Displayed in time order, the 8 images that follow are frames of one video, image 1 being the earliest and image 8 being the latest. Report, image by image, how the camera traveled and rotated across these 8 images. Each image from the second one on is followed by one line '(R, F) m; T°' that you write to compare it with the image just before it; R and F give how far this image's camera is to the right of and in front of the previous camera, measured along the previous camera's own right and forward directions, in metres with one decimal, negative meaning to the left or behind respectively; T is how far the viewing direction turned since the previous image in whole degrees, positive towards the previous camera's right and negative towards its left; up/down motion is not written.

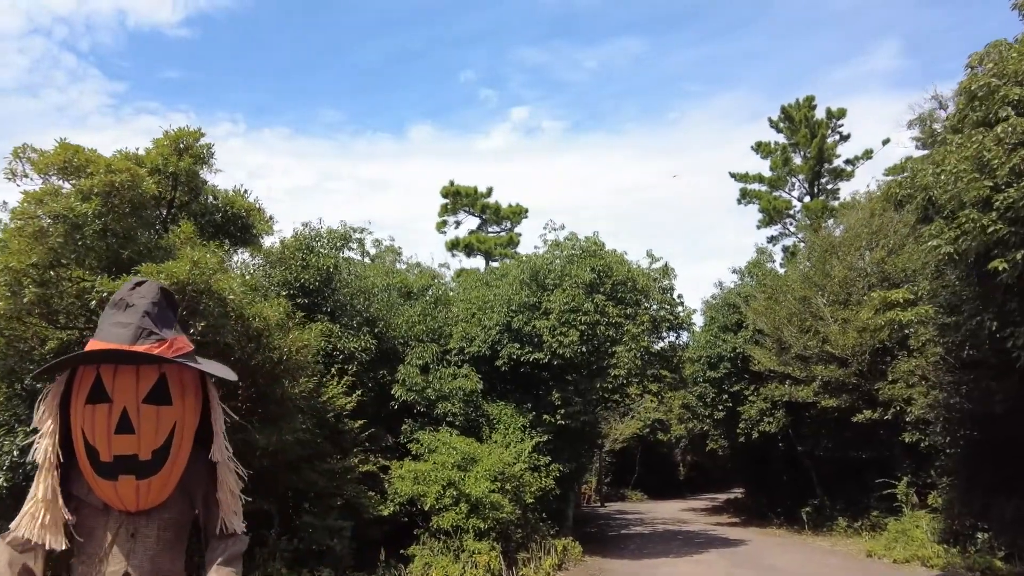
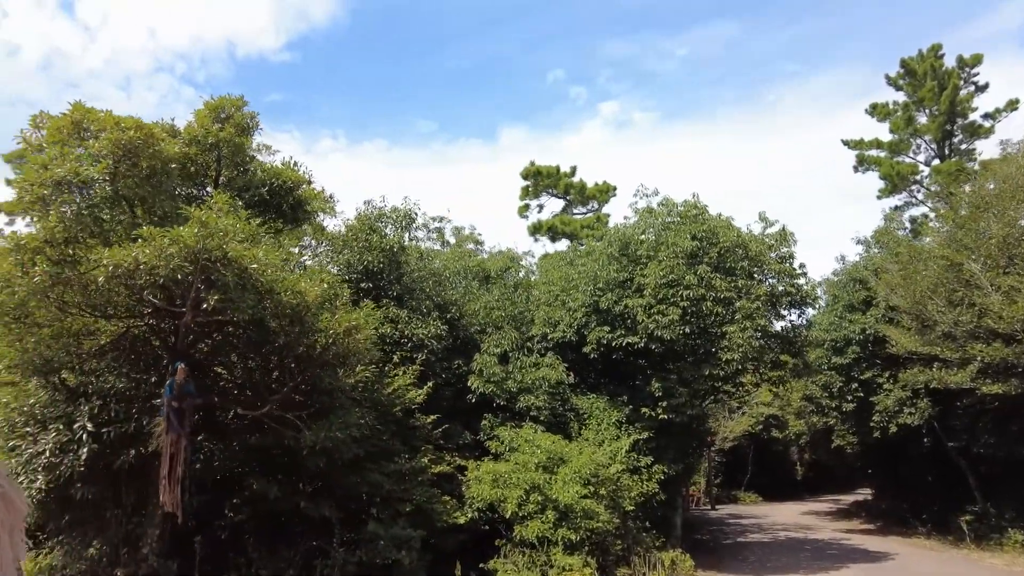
(+0.1, +1.6) m; -8°
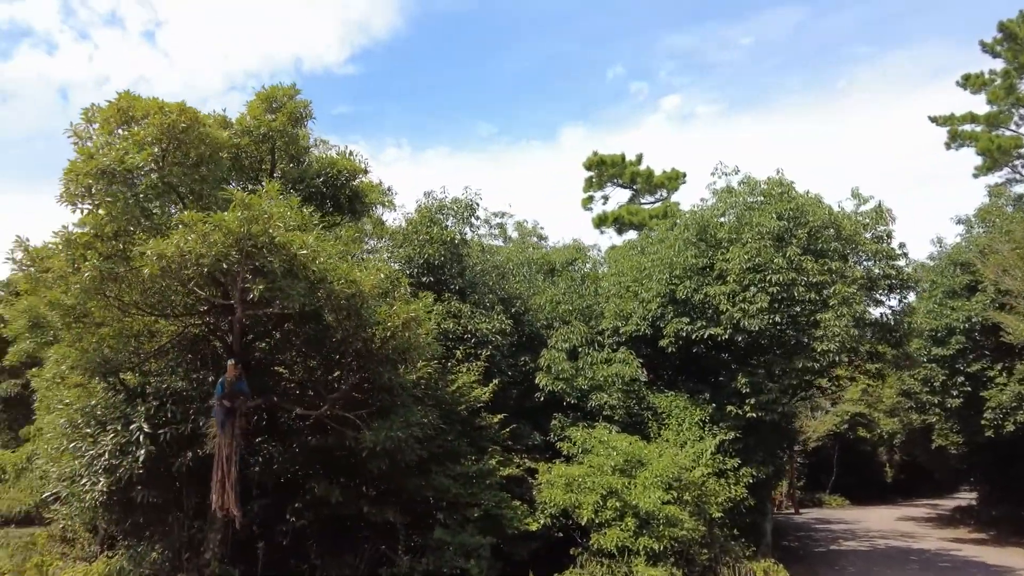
(-0.1, +0.7) m; -6°
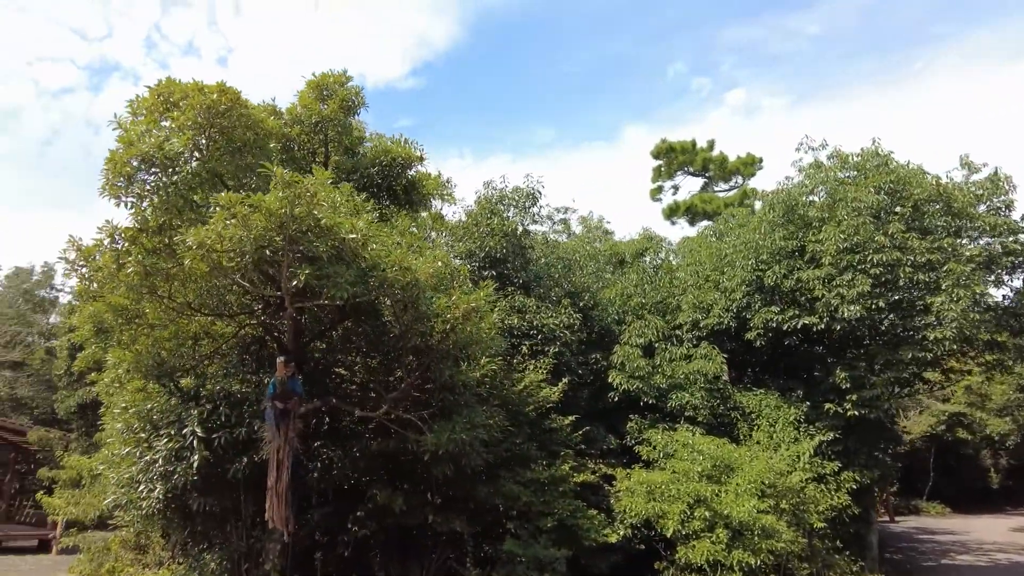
(-0.1, +0.7) m; -6°
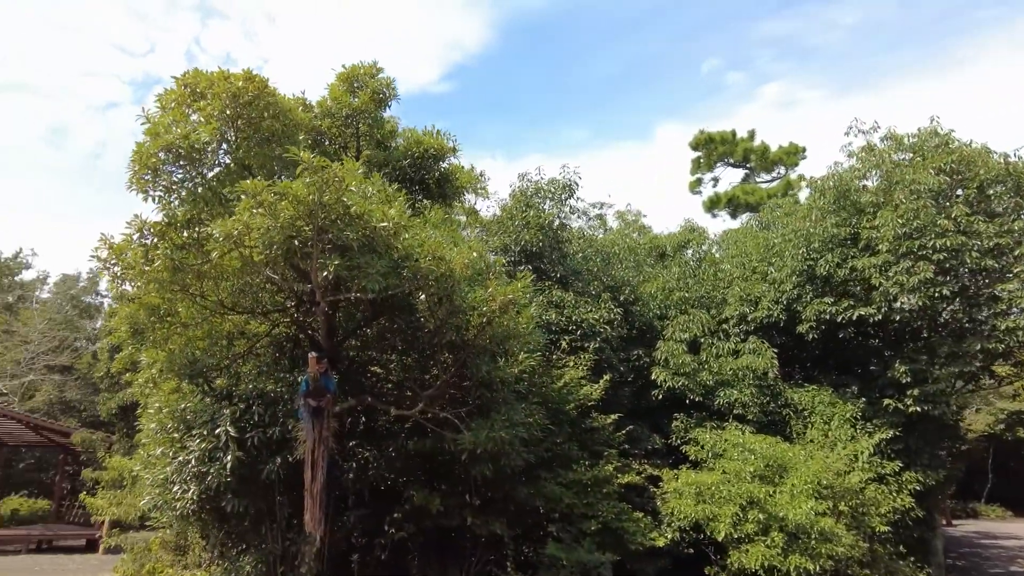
(0.0, +0.3) m; -3°
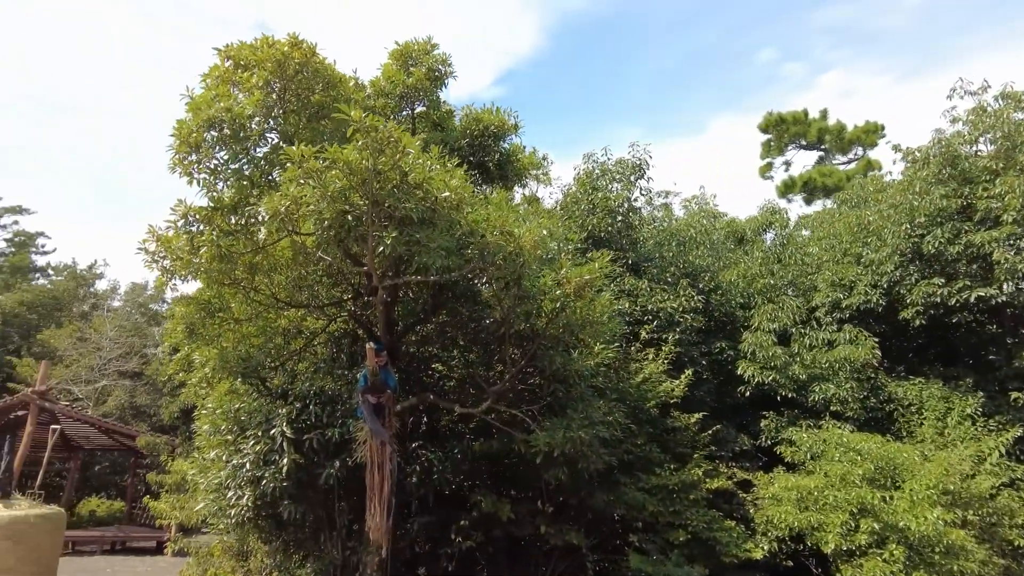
(-0.2, +0.6) m; -5°
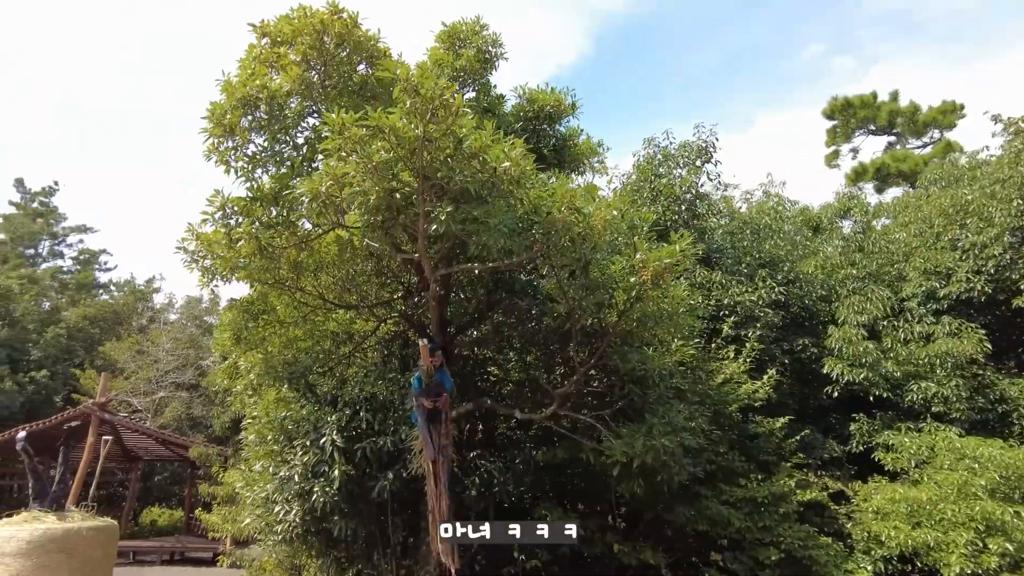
(-0.2, +0.6) m; -4°
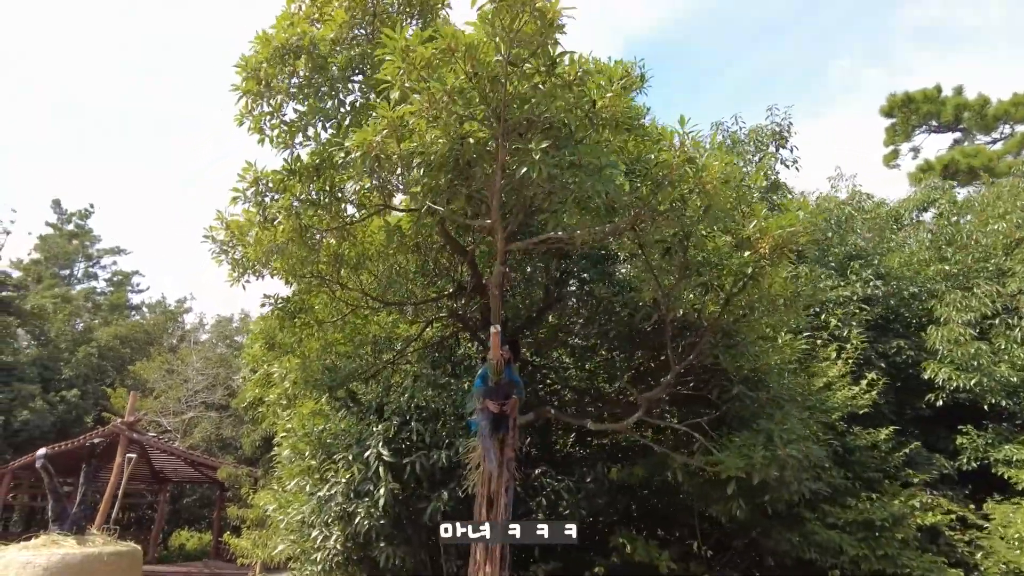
(-0.4, +0.8) m; -2°
